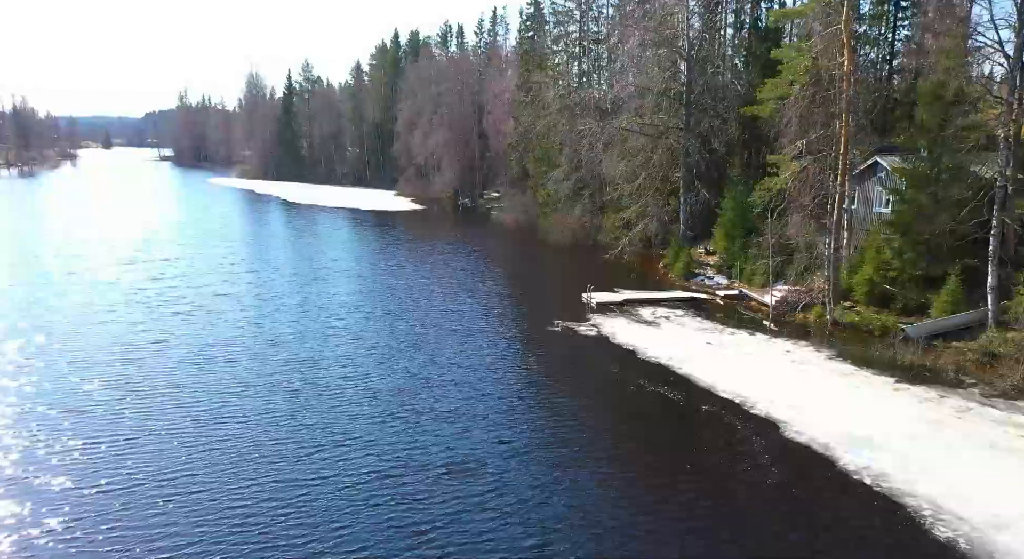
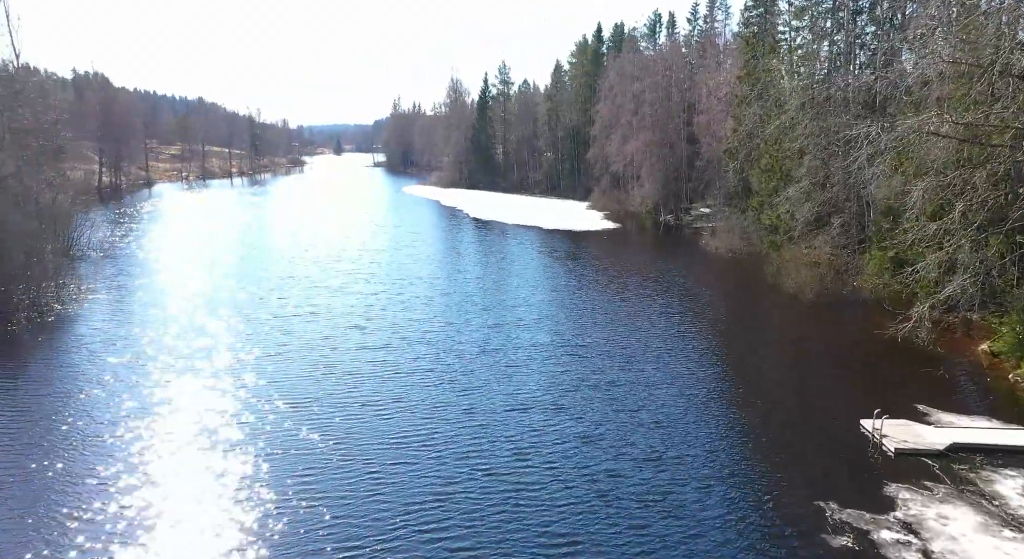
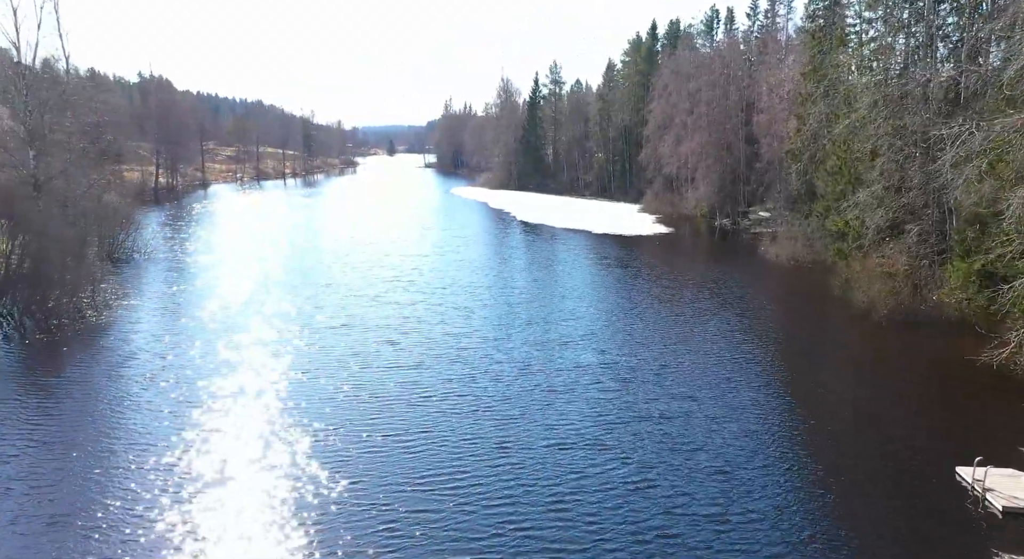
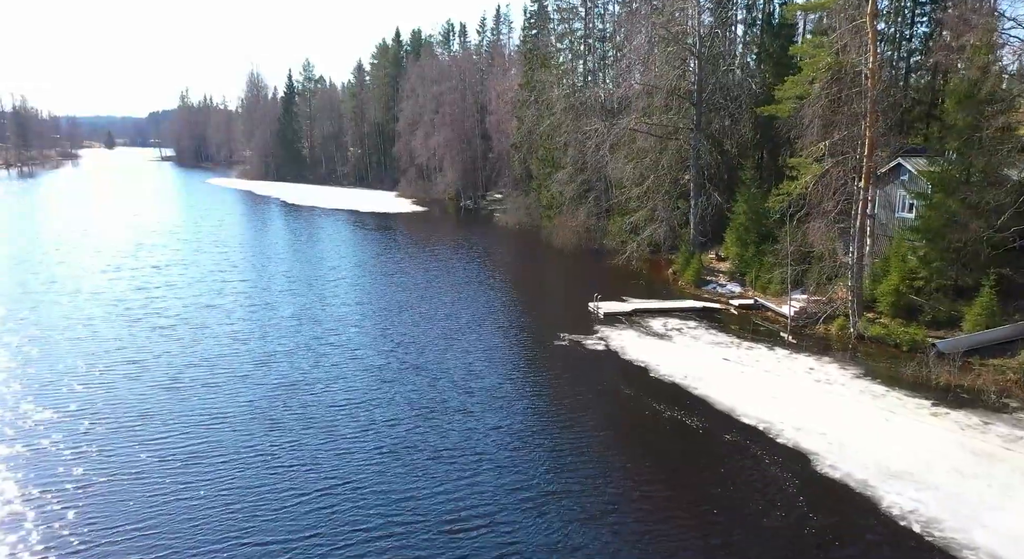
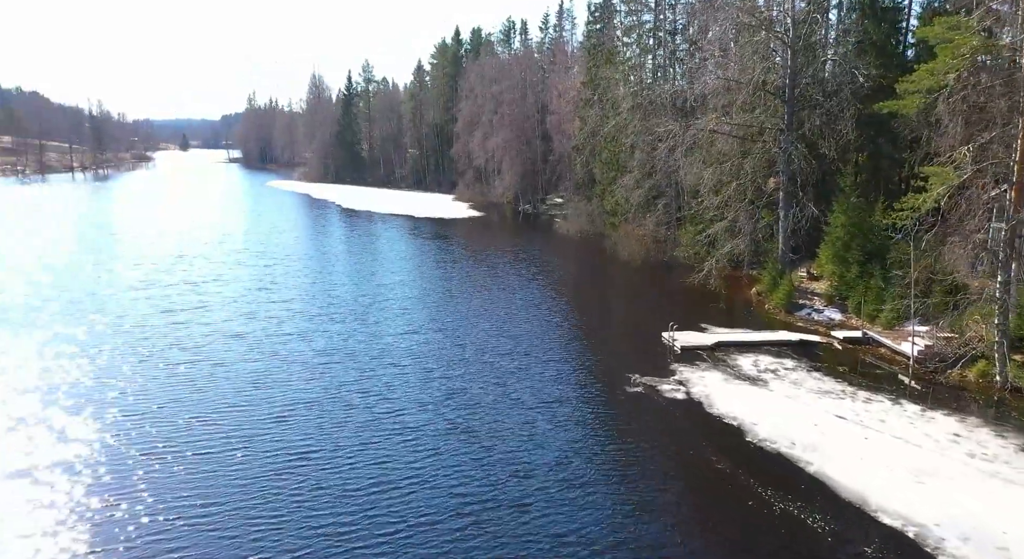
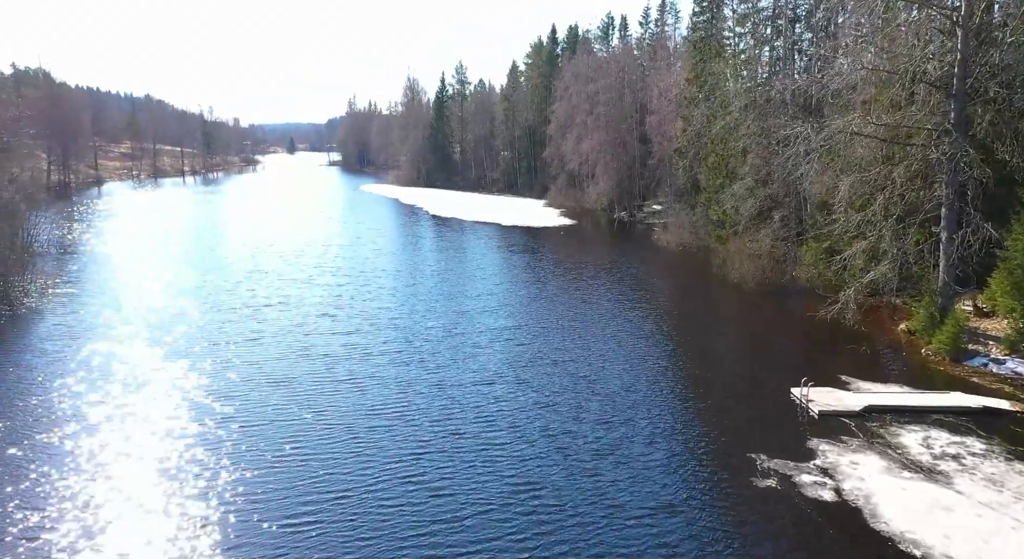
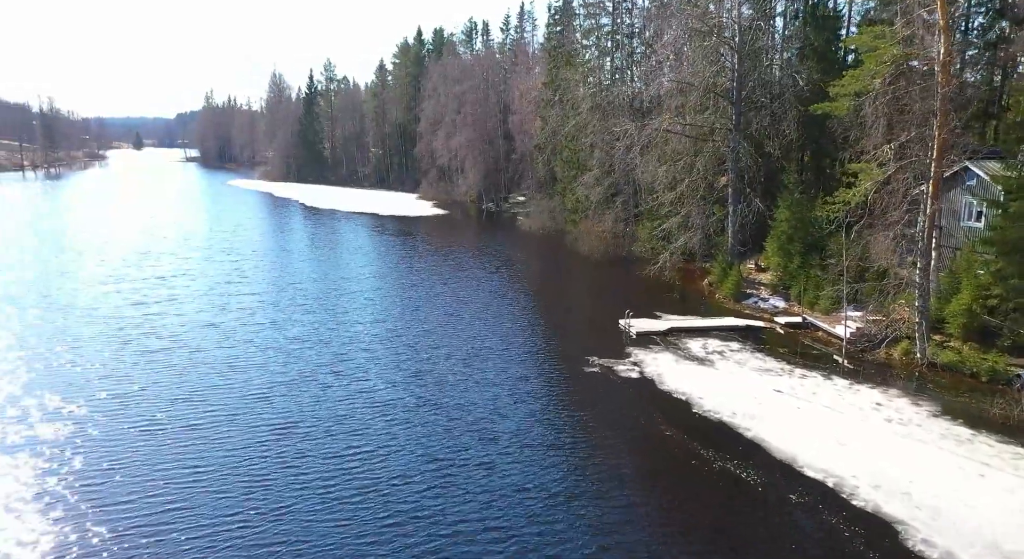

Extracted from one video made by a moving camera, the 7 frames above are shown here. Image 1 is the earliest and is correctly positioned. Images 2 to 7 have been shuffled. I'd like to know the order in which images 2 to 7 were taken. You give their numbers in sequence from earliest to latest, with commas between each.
4, 7, 5, 6, 2, 3
